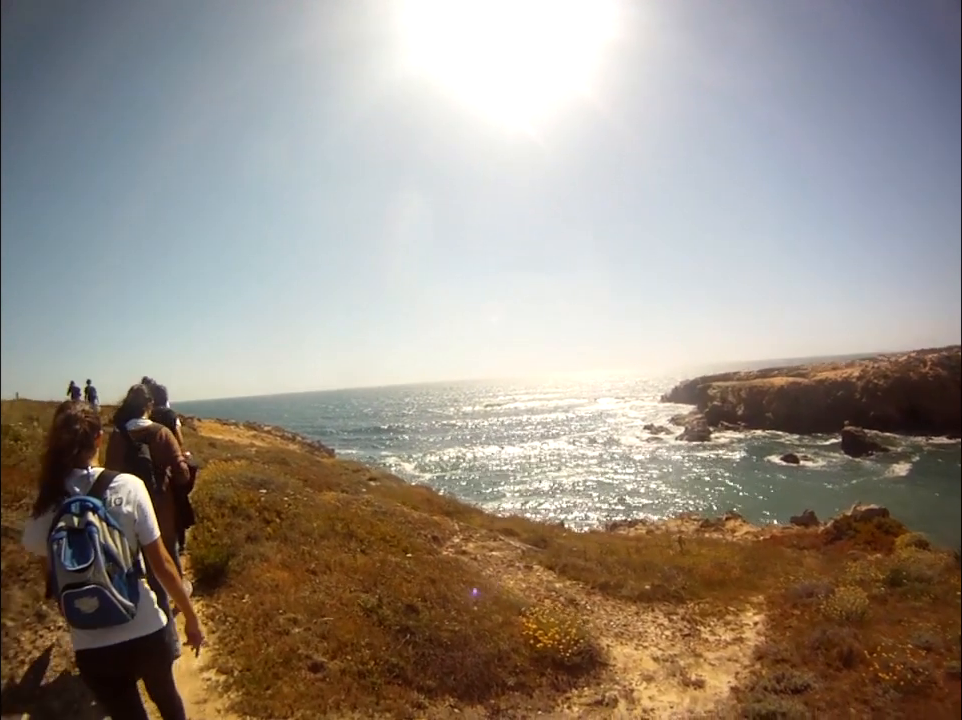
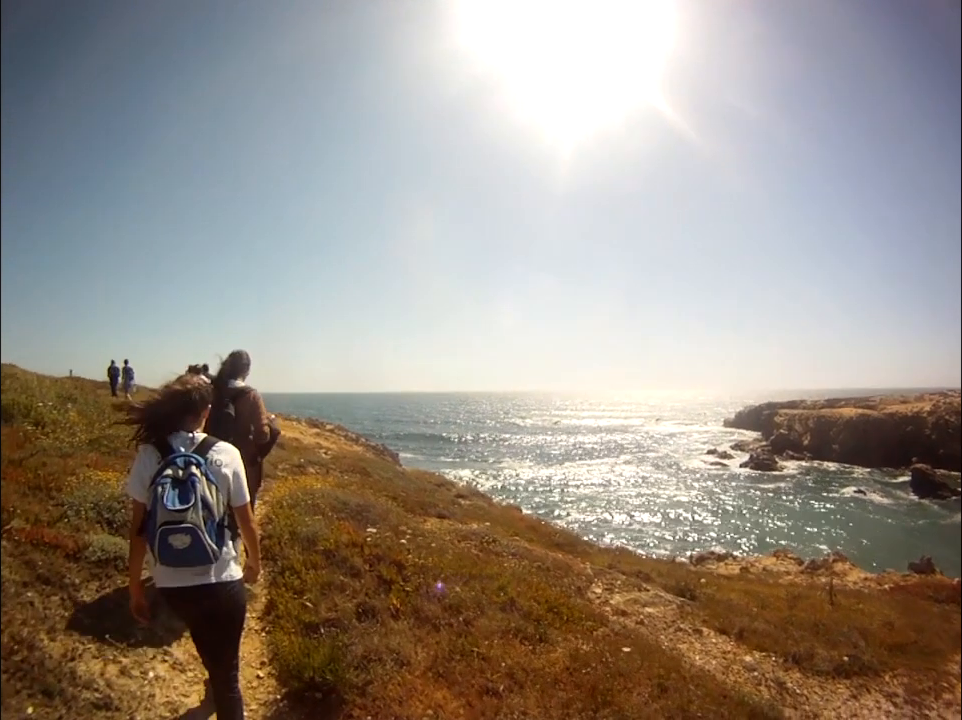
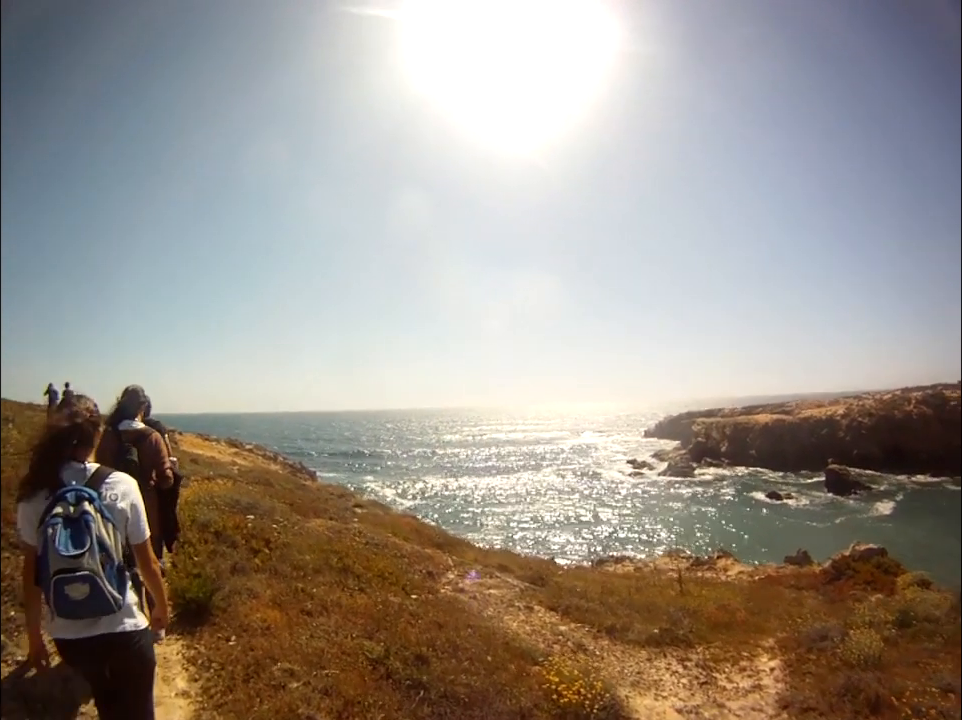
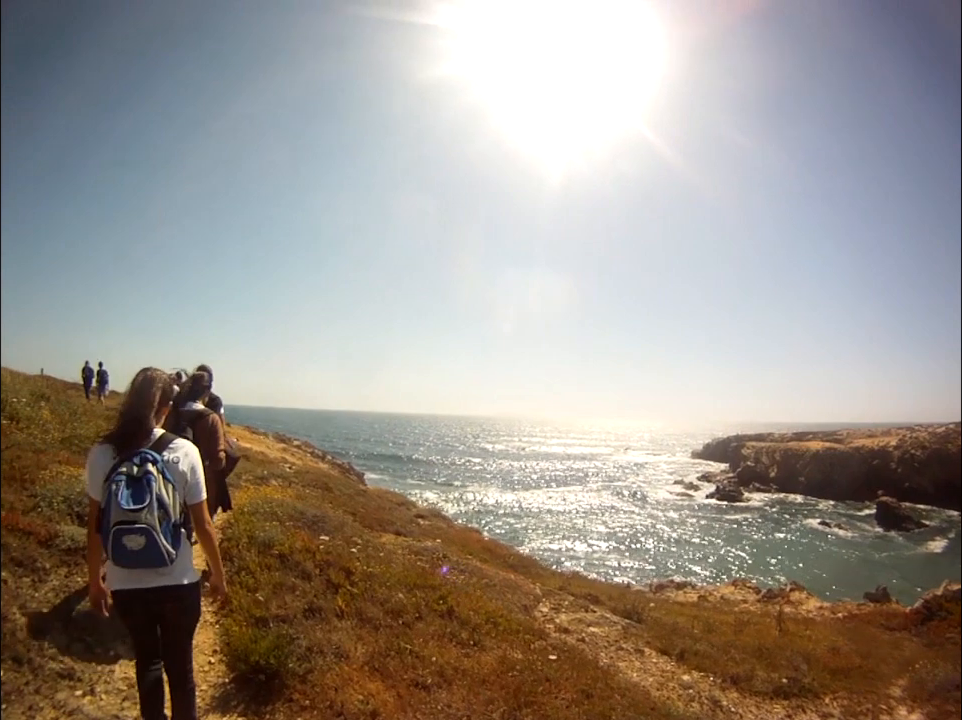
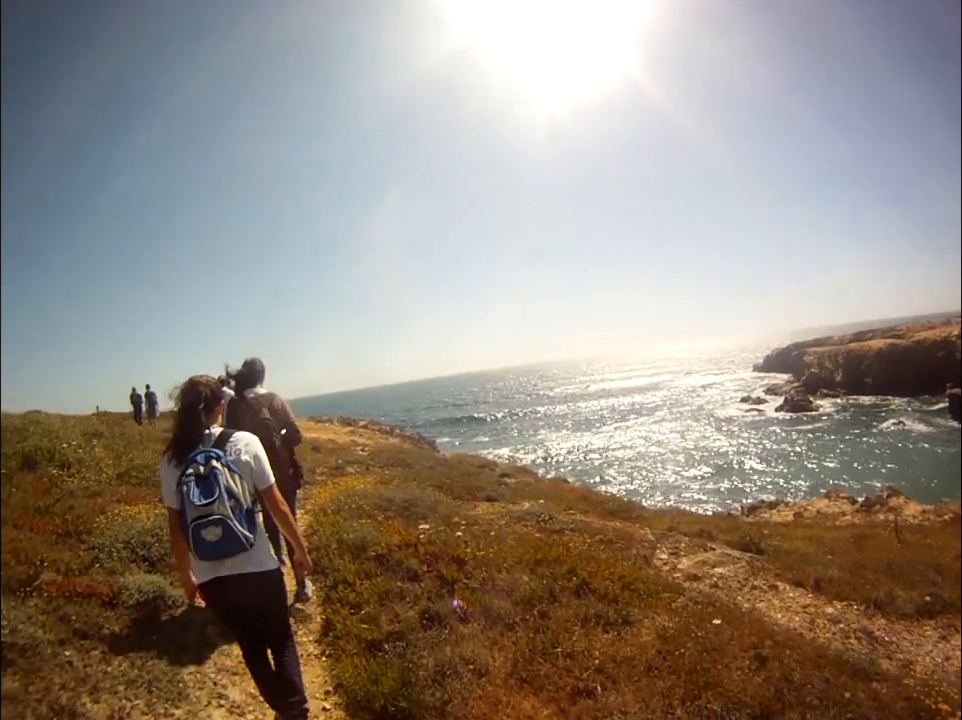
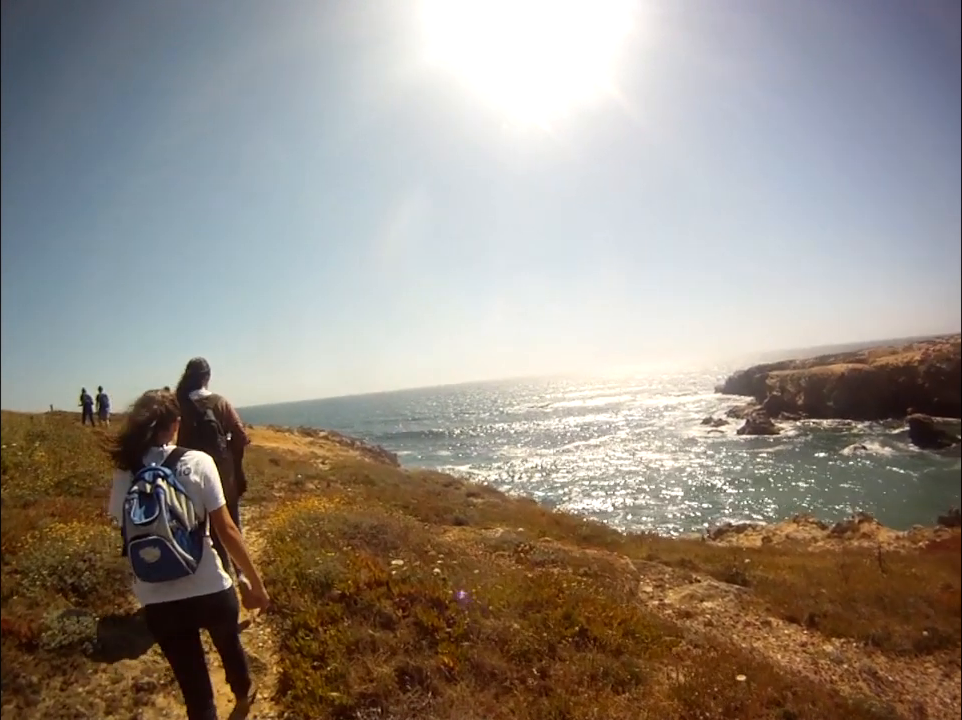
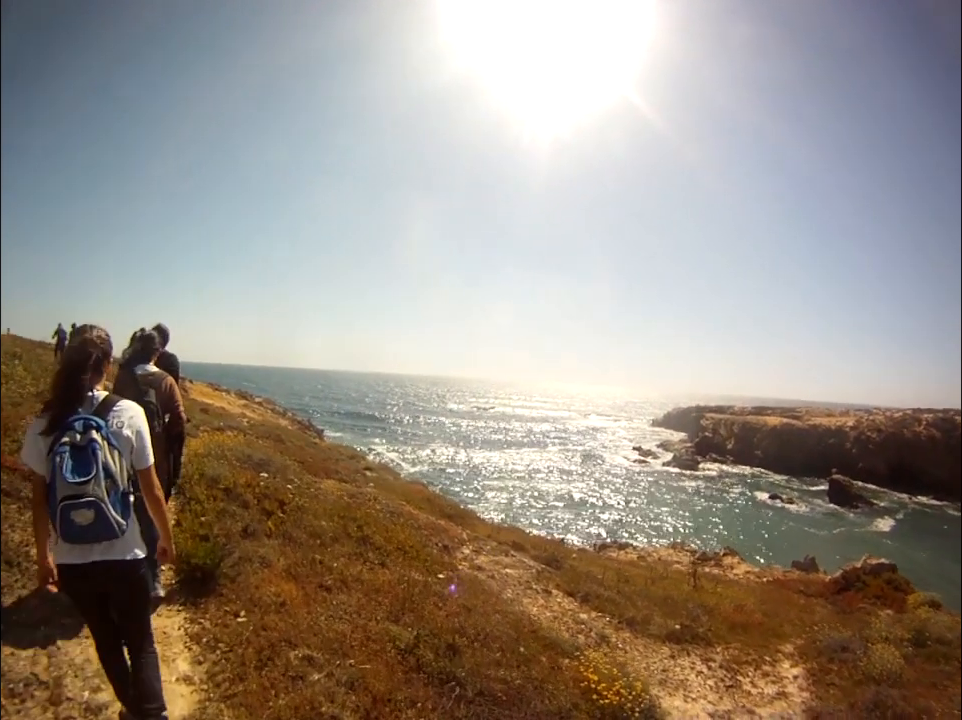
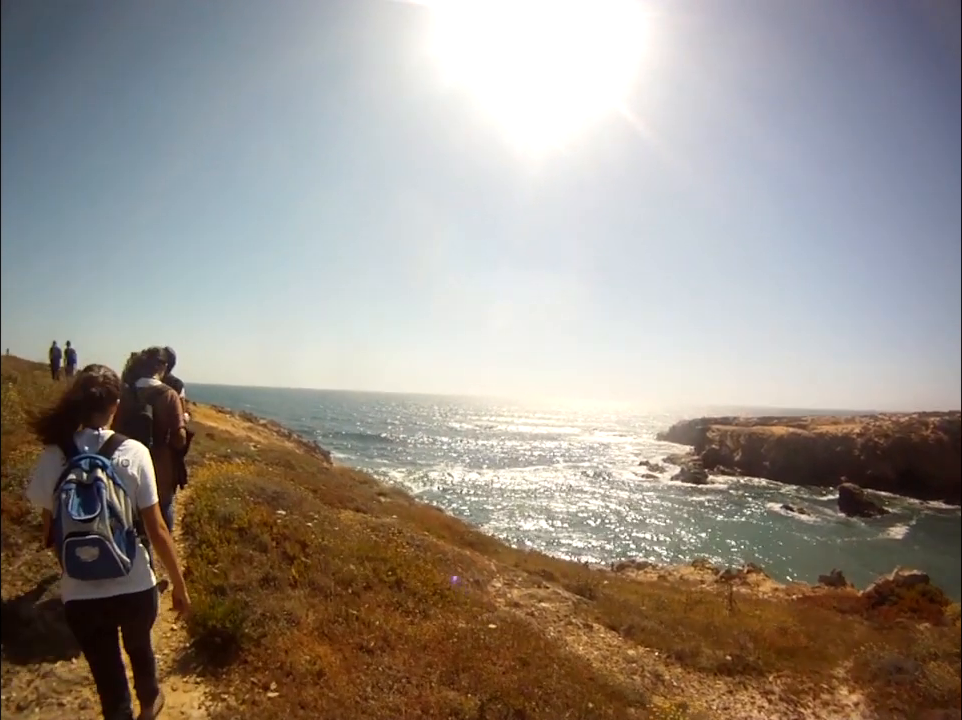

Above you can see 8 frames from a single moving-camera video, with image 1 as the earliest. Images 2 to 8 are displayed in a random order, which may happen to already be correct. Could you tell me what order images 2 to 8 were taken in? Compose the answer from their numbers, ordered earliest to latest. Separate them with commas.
3, 7, 8, 4, 2, 5, 6
